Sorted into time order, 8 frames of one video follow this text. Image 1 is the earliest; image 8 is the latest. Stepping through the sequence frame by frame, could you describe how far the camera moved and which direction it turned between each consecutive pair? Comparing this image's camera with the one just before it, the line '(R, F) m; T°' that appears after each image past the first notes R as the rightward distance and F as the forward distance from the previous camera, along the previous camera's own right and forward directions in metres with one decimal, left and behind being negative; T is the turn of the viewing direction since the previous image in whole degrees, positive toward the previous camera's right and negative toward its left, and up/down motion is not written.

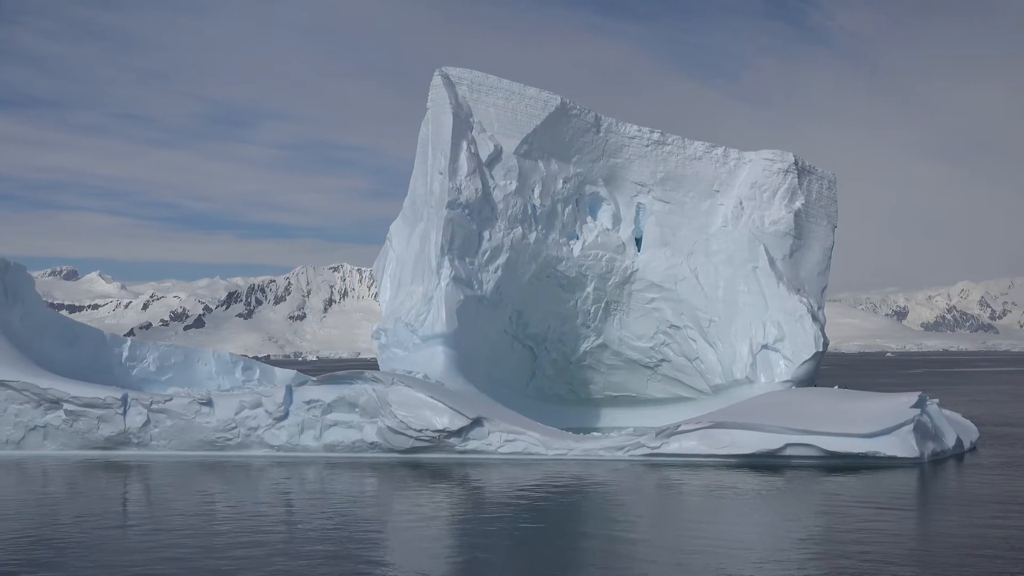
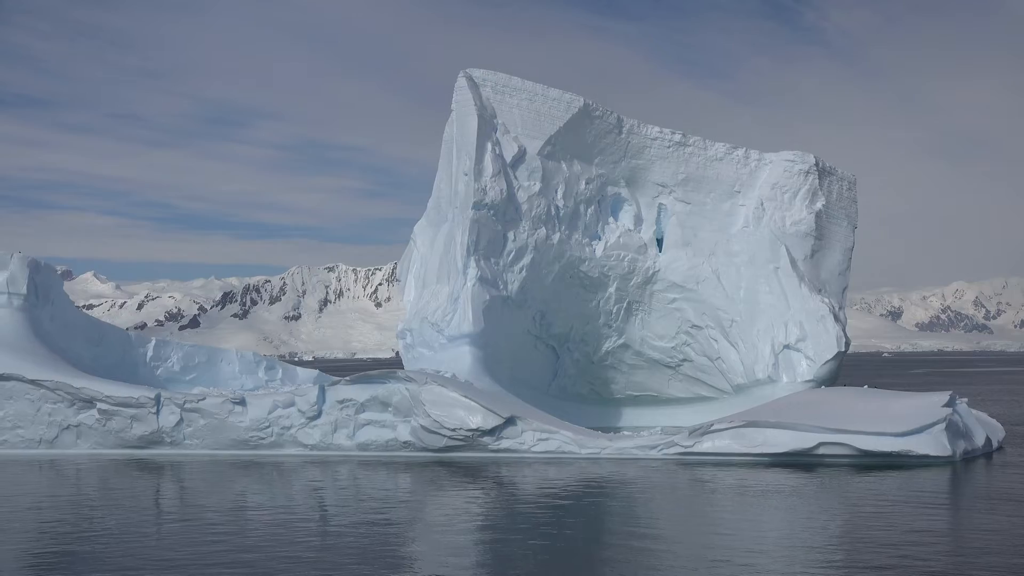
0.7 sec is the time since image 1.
(-1.0, -0.2) m; 0°
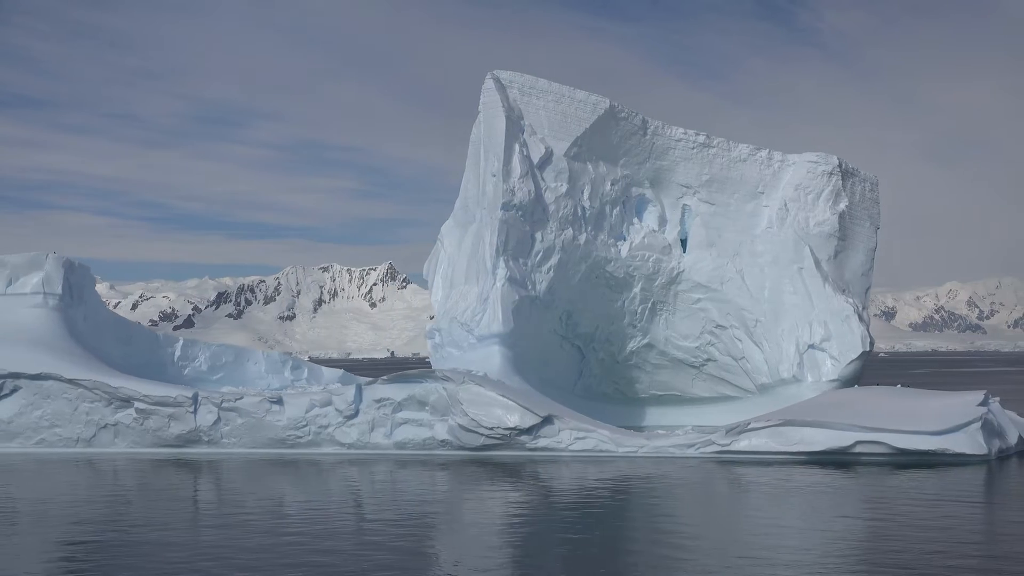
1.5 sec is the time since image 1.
(-1.1, -0.3) m; 0°
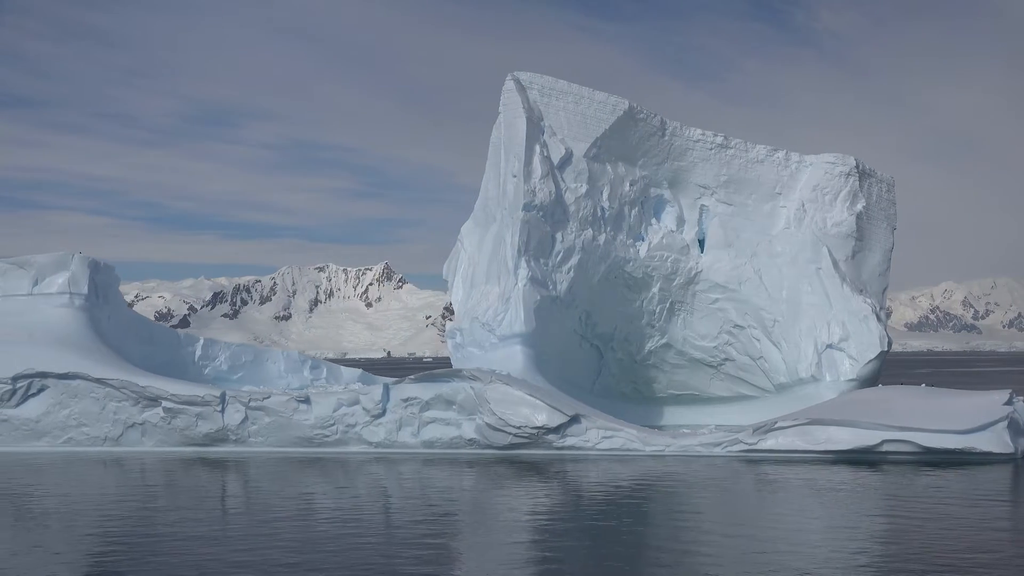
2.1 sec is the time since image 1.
(-0.8, -0.2) m; 0°
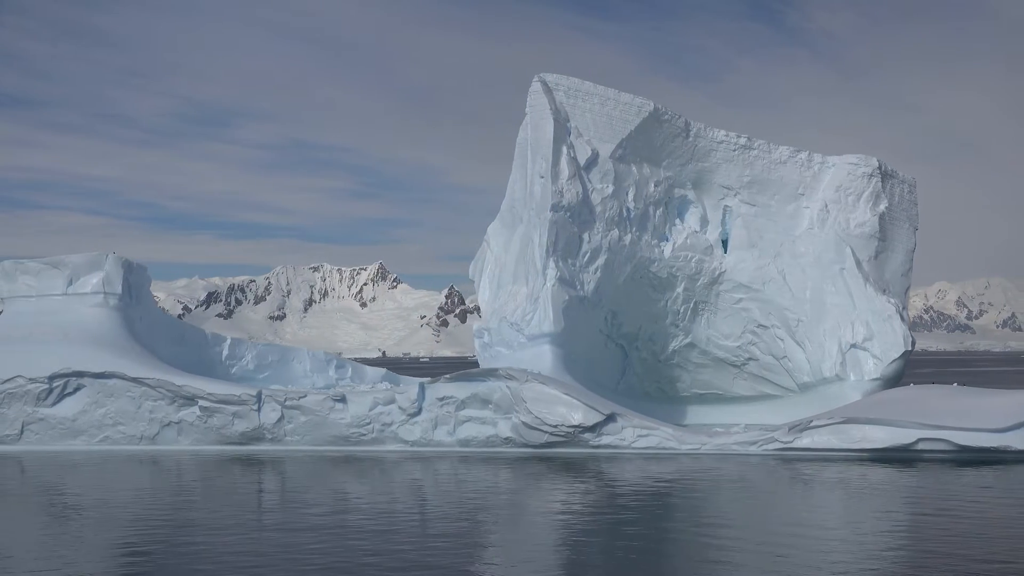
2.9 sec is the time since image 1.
(-1.1, -0.3) m; 0°
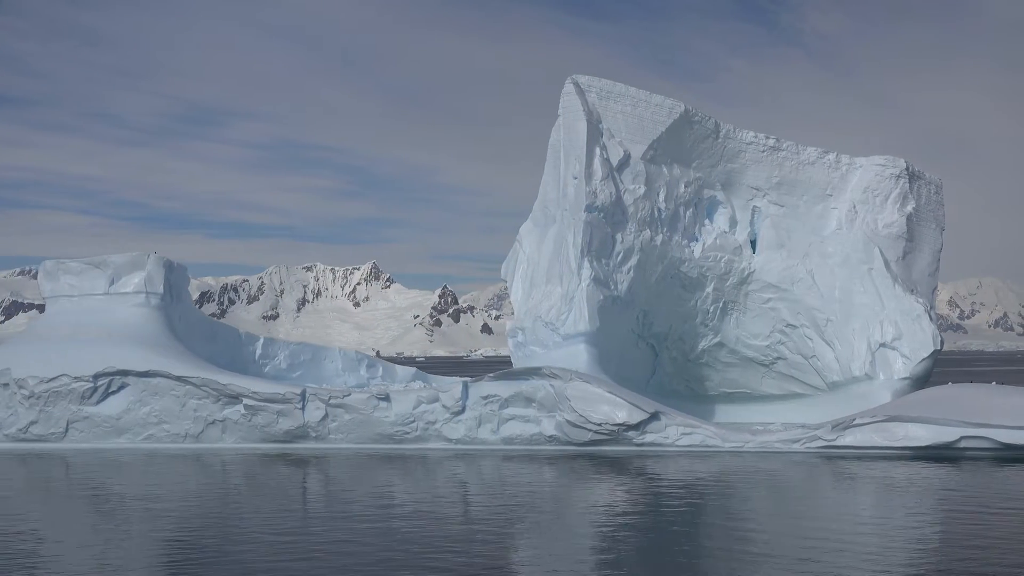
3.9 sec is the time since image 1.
(-1.4, -0.4) m; 0°
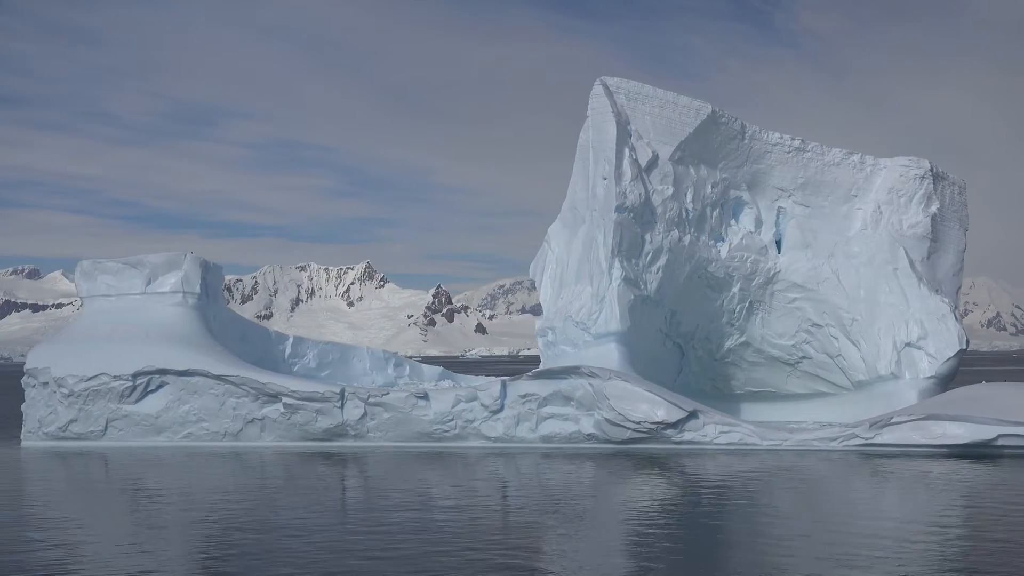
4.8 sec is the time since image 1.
(-1.3, -0.3) m; 0°
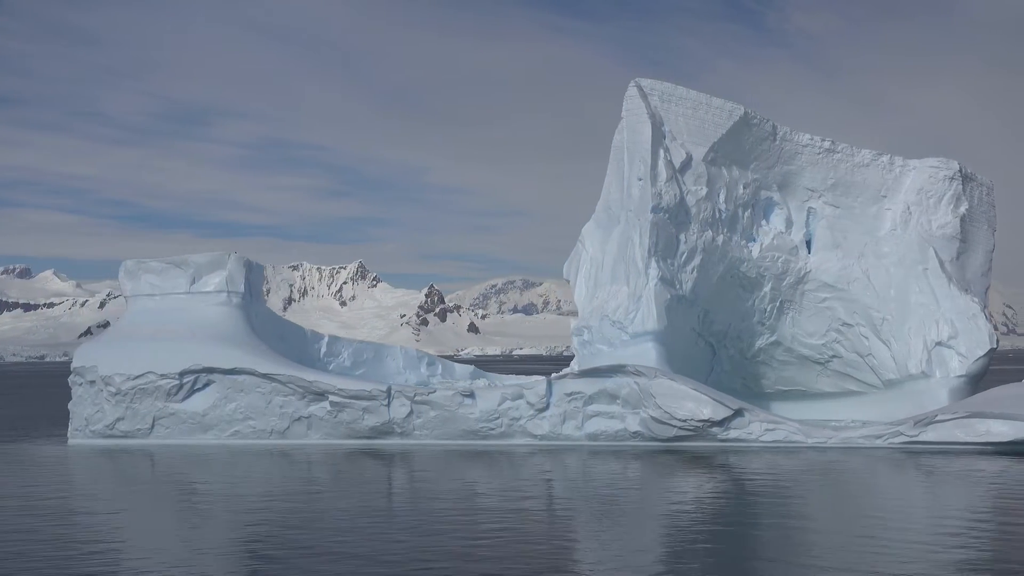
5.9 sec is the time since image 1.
(-1.5, -0.4) m; 0°
